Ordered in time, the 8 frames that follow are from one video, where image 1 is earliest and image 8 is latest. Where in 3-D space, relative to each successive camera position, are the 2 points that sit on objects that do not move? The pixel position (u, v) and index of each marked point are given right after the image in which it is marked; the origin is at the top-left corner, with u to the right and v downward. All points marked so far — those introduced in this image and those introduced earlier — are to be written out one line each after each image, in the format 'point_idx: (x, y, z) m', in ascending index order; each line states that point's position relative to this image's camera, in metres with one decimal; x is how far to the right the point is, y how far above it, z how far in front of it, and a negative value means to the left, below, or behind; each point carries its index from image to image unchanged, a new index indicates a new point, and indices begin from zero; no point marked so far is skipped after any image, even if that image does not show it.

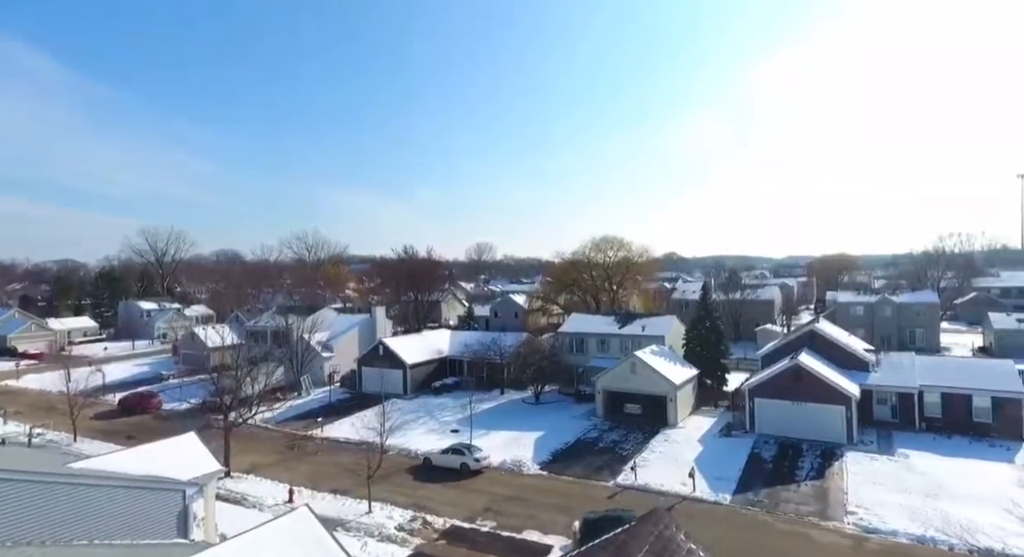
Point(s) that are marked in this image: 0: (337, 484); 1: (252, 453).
0: (-5.0, -5.8, +17.3) m
1: (-8.6, -5.6, +20.1) m
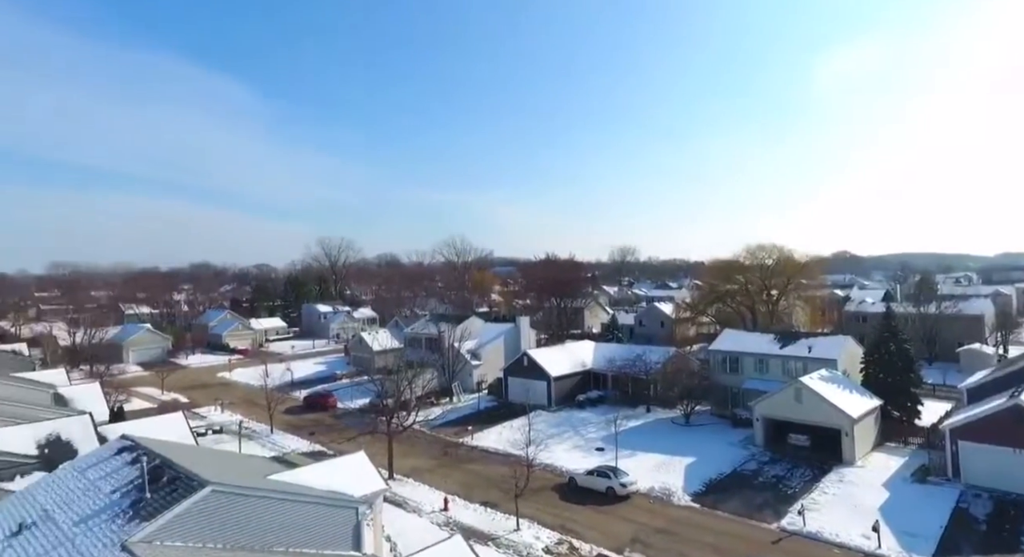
0: (-0.7, -6.3, +17.5) m
1: (-3.5, -6.1, +21.1) m
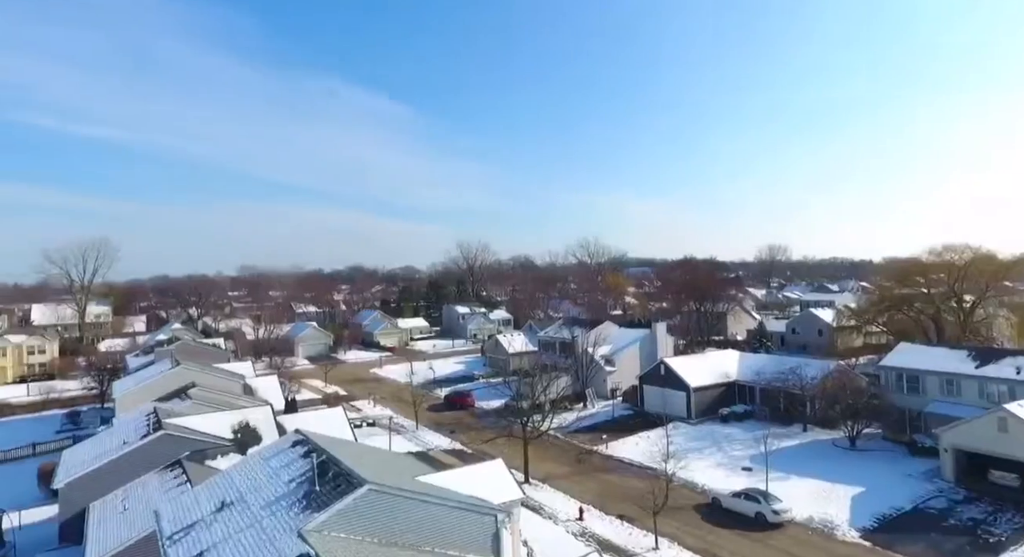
0: (+3.1, -6.4, +16.7) m
1: (+1.1, -6.3, +20.8) m
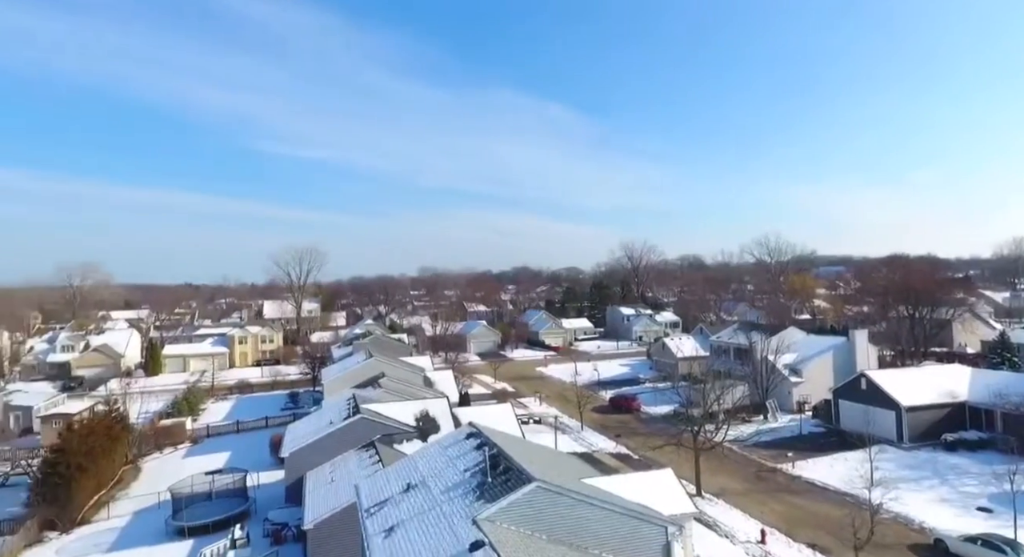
0: (+7.4, -6.4, +14.7) m
1: (+6.7, -6.3, +19.2) m
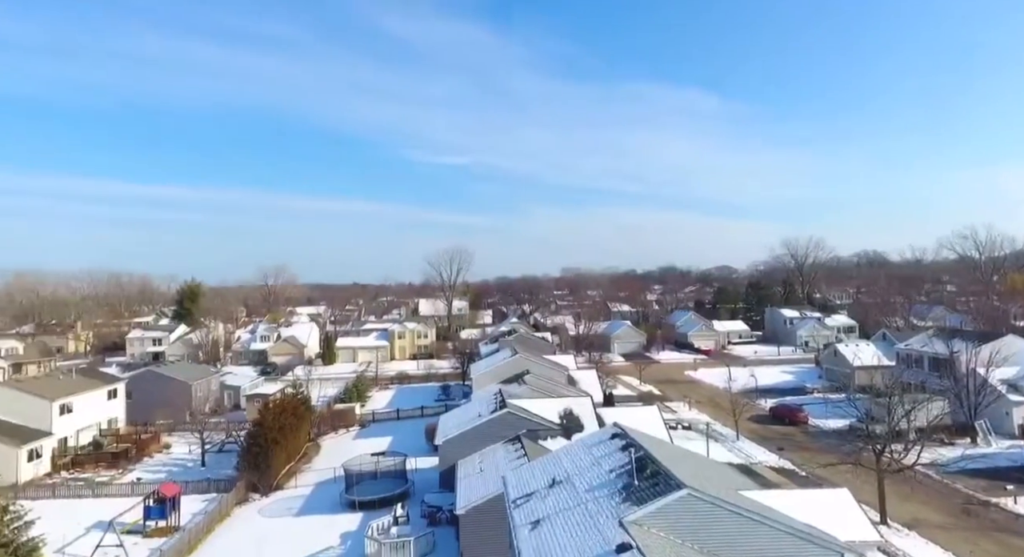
0: (+10.9, -6.4, +12.1) m
1: (+11.2, -6.3, +16.6) m
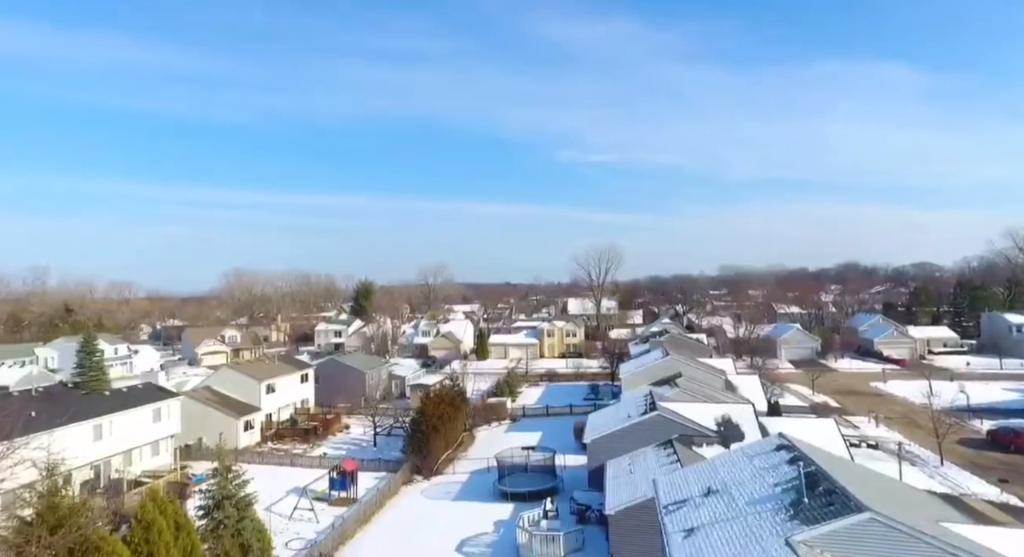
0: (+13.9, -6.4, +8.0) m
1: (+15.3, -6.3, +12.3) m
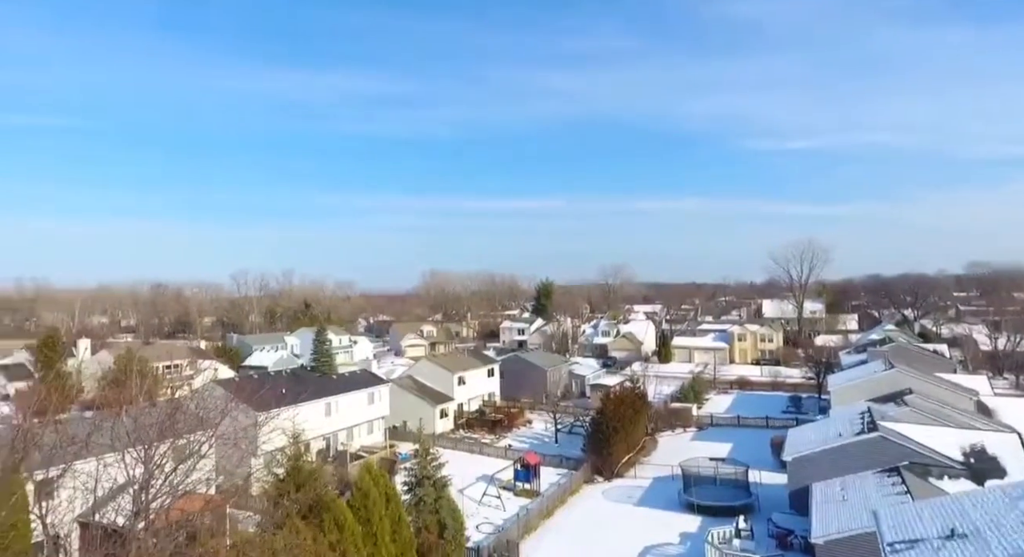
0: (+16.0, -6.3, +3.9) m
1: (+18.6, -6.2, +7.6) m
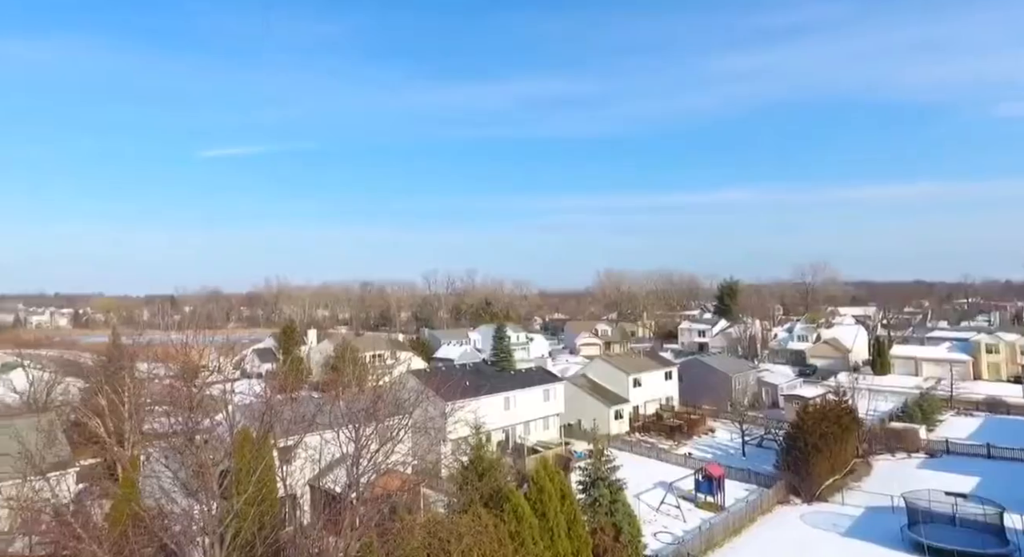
0: (+16.9, -6.3, -2.0) m
1: (+20.4, -6.2, +0.9) m
